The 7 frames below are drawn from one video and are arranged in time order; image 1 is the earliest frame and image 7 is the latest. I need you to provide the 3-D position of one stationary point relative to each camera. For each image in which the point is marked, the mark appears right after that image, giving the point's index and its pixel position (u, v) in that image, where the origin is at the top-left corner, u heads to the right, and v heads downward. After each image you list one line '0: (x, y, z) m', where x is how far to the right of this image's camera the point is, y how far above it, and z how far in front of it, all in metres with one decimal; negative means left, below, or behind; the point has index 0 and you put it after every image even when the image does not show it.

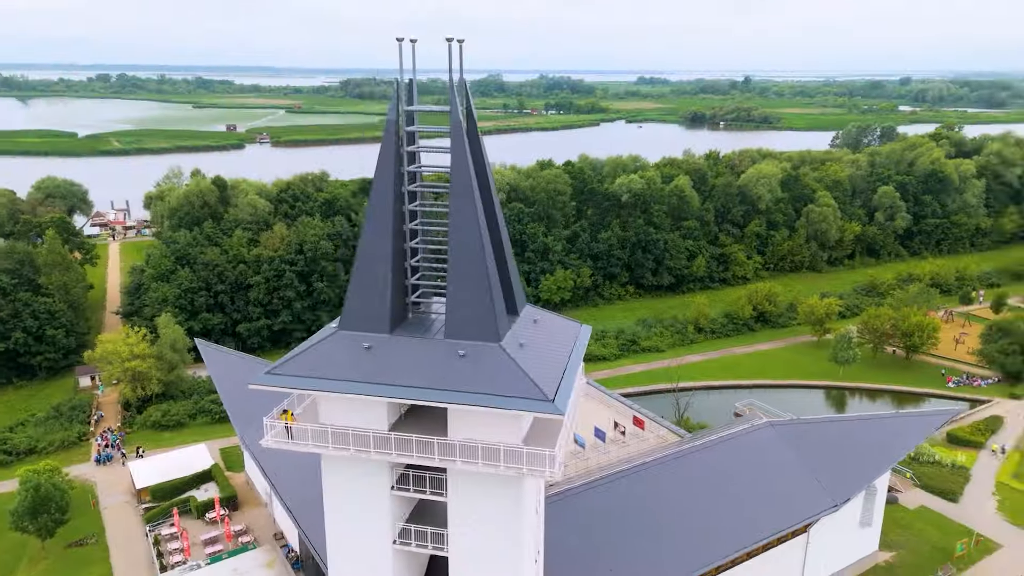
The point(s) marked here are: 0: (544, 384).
0: (+0.7, -2.0, +15.8) m
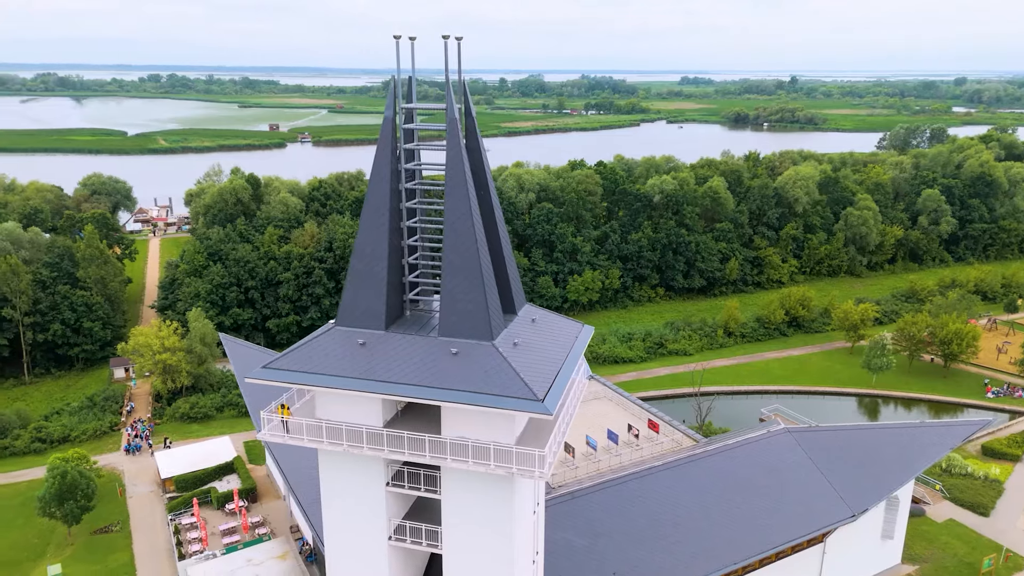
0: (+0.5, -2.0, +15.6) m
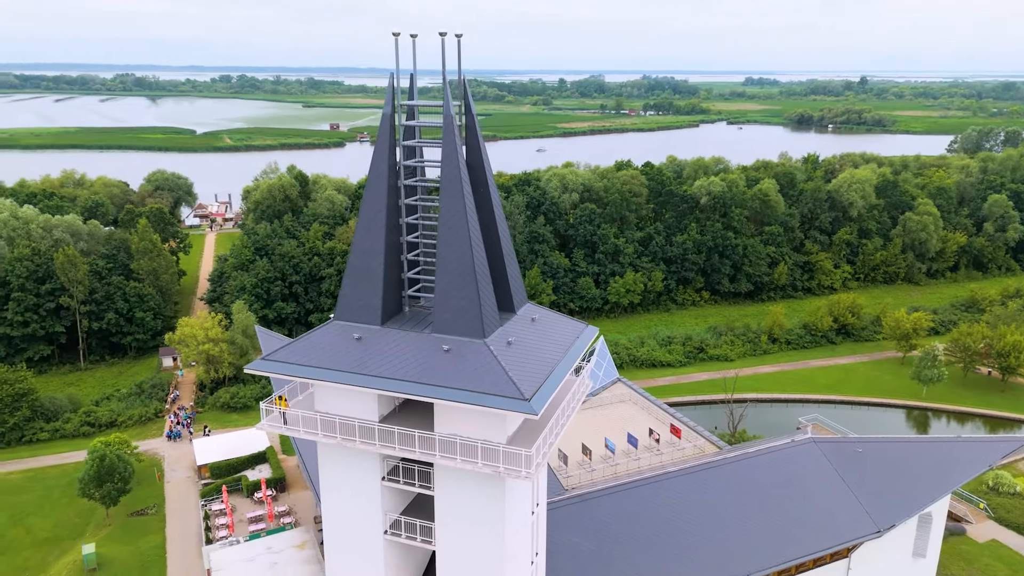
0: (+0.2, -2.0, +15.5) m
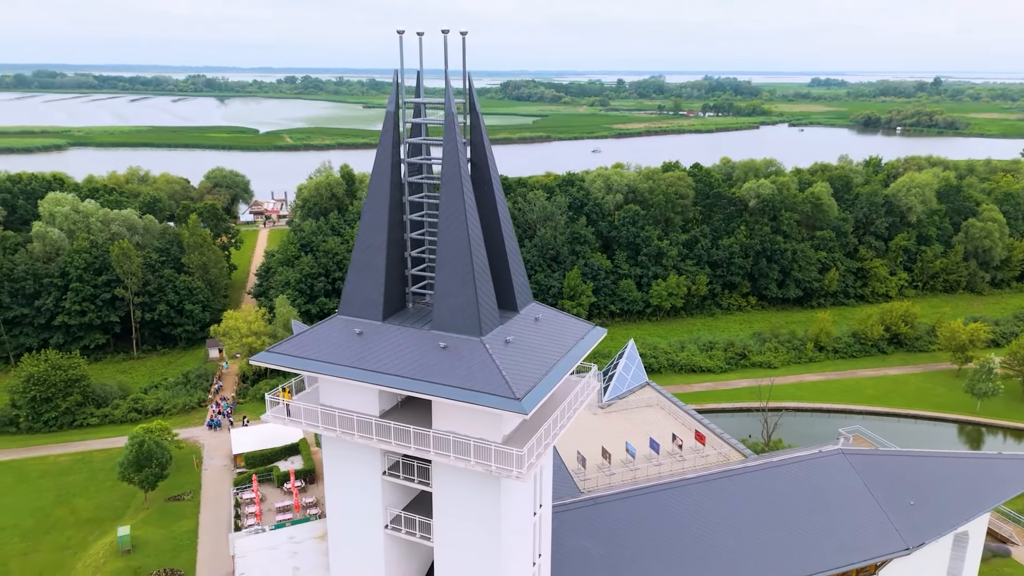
0: (+0.1, -2.0, +15.4) m
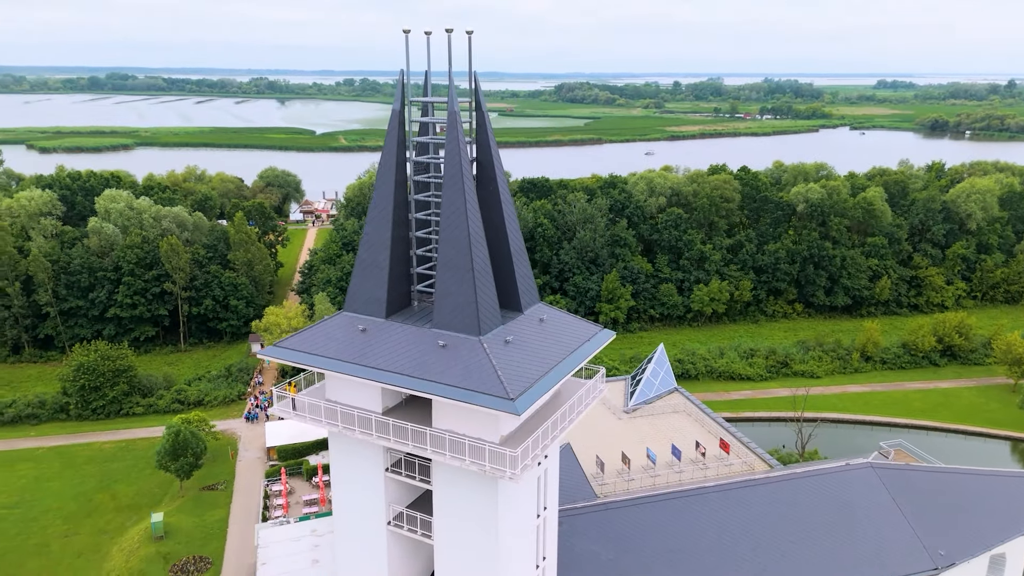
0: (0.0, -2.0, +15.3) m
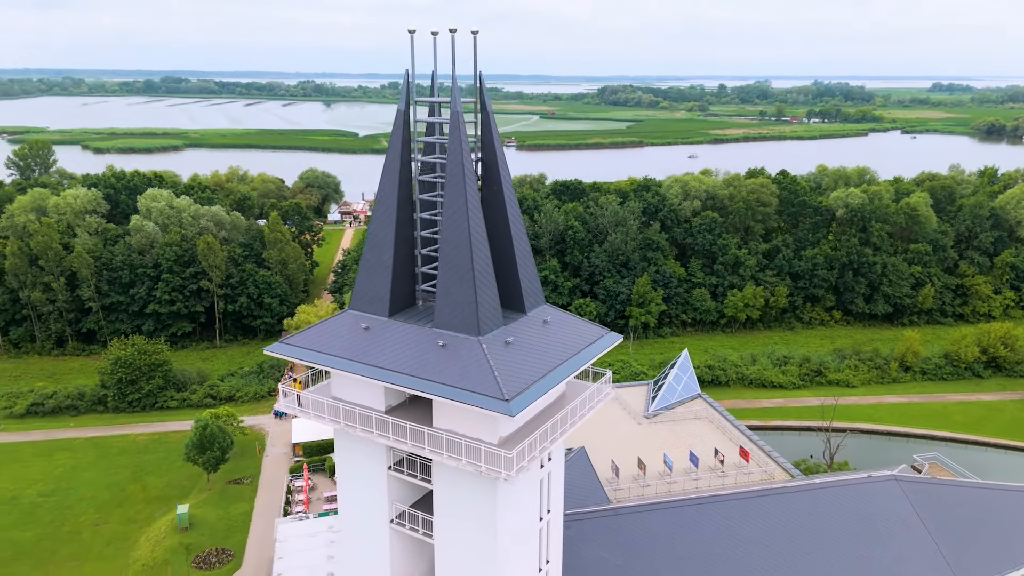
0: (-0.1, -2.0, +15.2) m
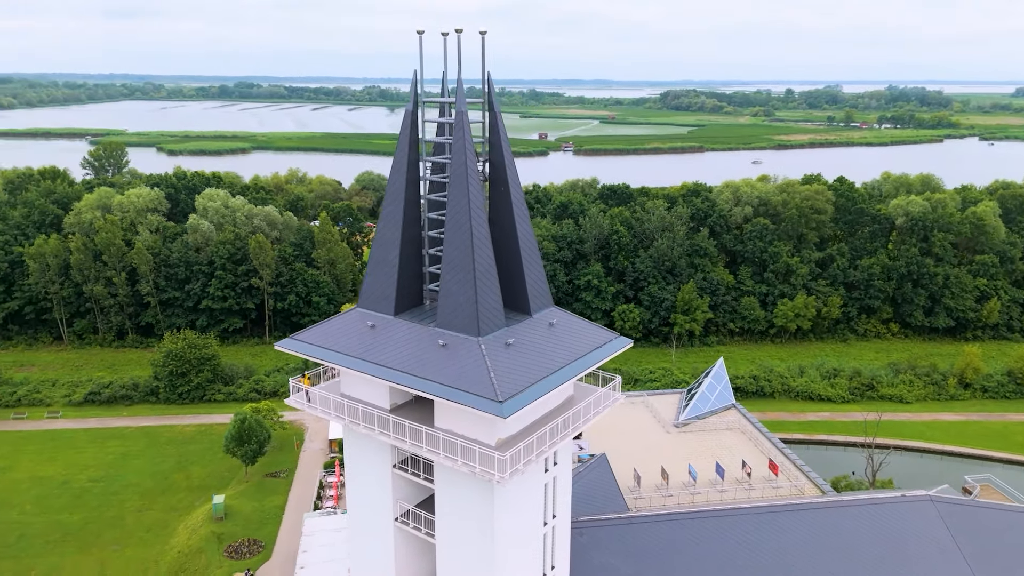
0: (-0.2, -2.0, +15.1) m
